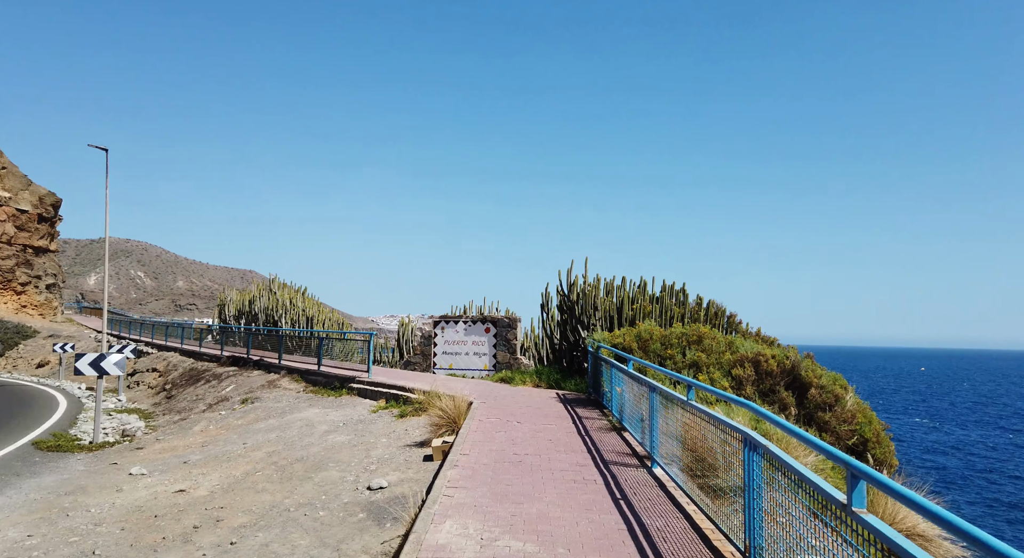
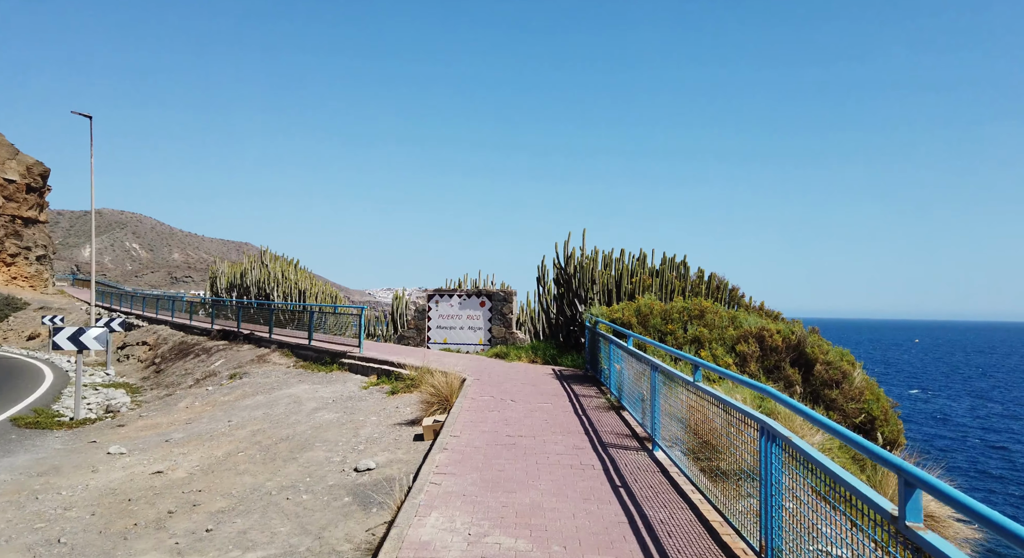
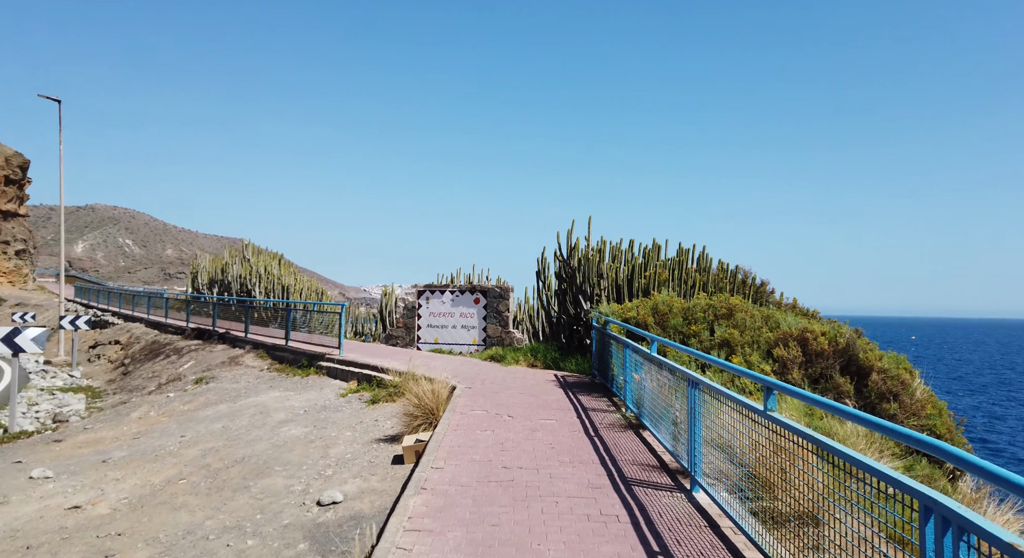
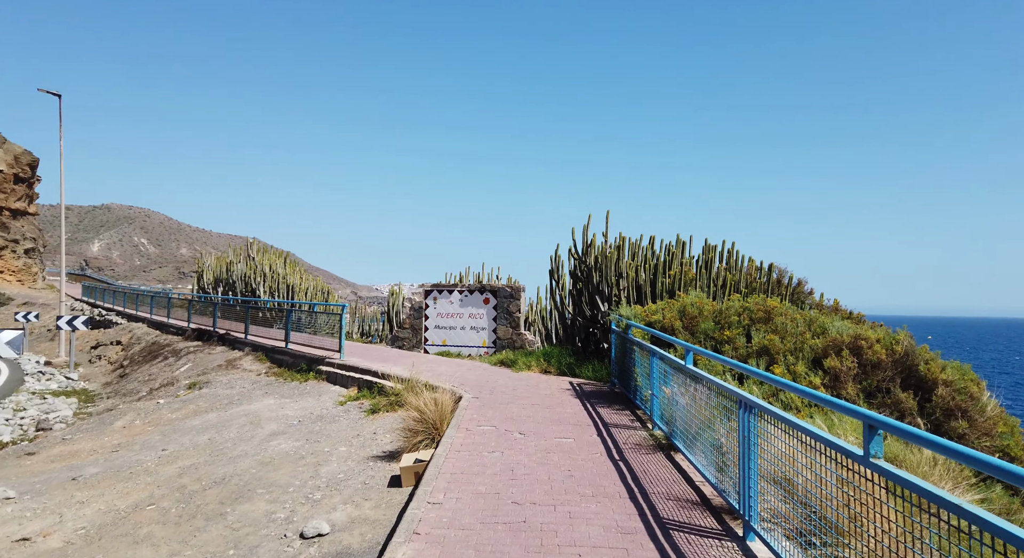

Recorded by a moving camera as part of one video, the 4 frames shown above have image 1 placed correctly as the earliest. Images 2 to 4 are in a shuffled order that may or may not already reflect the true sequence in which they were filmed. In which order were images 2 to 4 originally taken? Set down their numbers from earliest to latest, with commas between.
2, 3, 4
